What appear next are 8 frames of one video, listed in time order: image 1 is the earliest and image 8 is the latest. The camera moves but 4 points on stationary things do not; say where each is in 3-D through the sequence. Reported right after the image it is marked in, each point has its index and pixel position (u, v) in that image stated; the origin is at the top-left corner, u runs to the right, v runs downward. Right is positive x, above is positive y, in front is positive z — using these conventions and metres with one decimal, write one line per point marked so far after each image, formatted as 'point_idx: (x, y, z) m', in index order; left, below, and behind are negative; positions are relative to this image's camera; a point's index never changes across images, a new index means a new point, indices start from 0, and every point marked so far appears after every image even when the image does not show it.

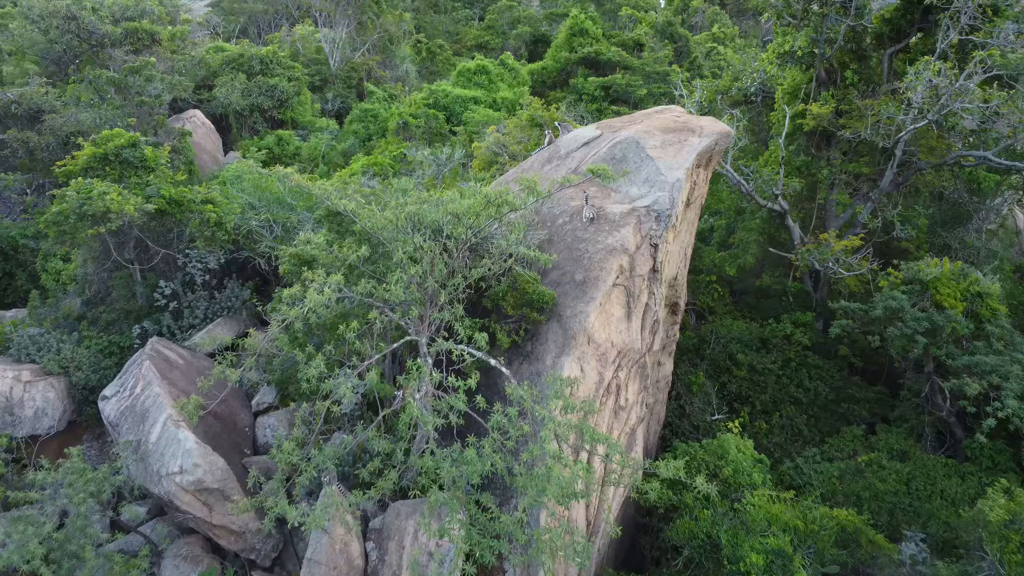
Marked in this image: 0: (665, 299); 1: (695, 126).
0: (+1.7, -0.1, +8.9) m
1: (+2.1, +1.9, +9.4) m
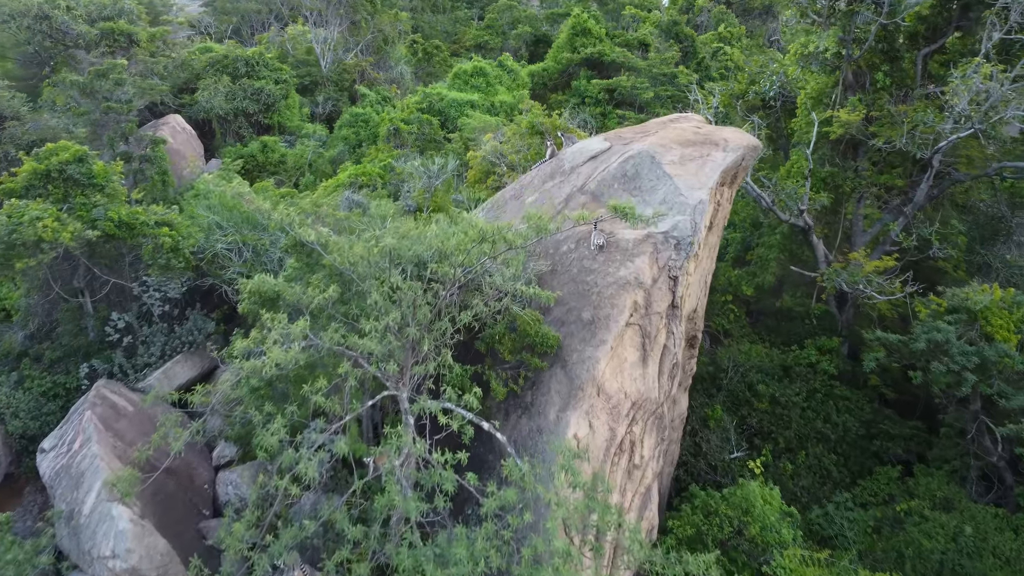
0: (+1.7, -0.5, +7.8) m
1: (+2.1, +1.5, +8.2) m
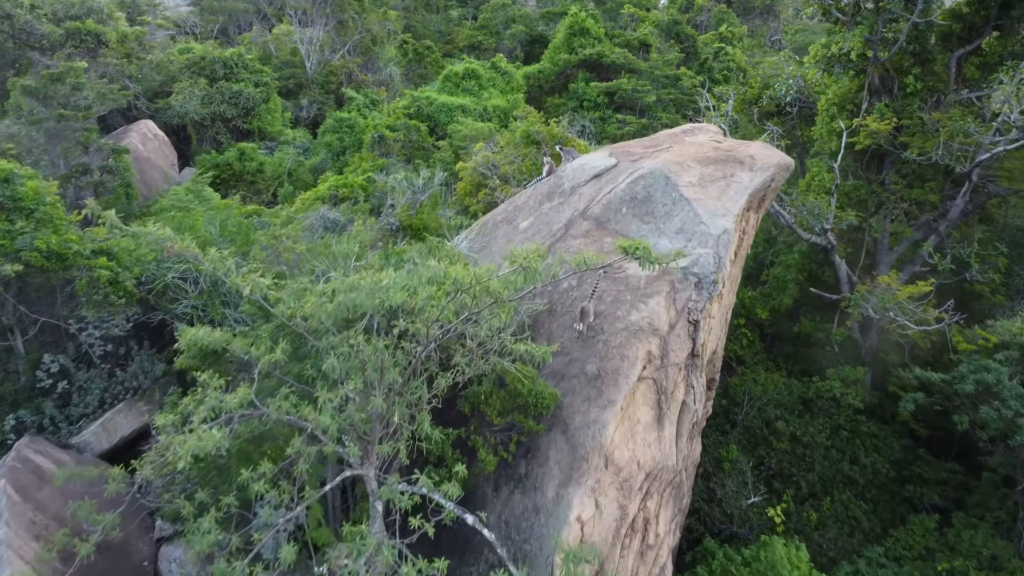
0: (+1.6, -0.9, +6.6) m
1: (+2.0, +1.2, +7.1) m
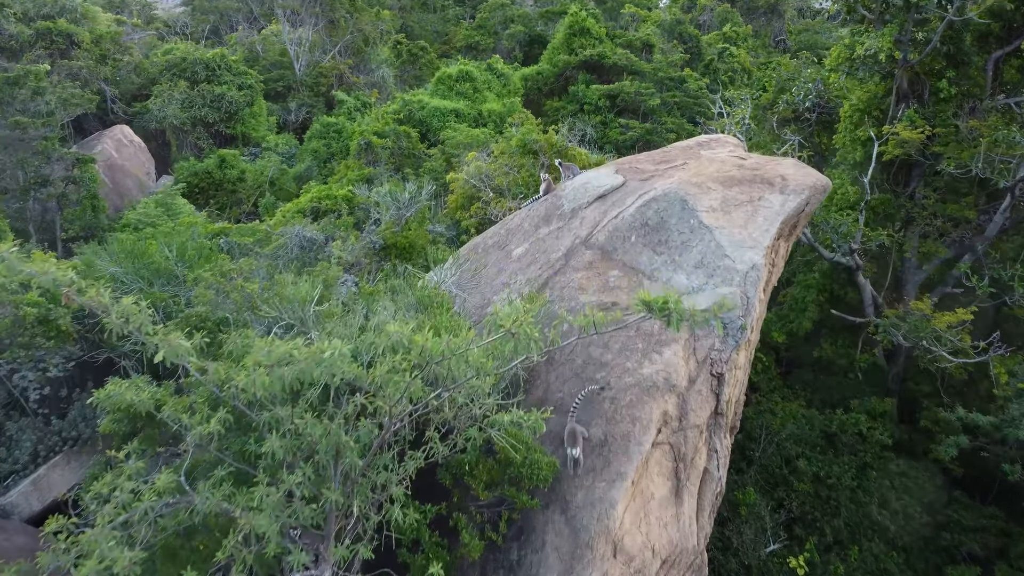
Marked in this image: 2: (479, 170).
0: (+1.5, -1.2, +5.7) m
1: (+2.0, +0.9, +6.1) m
2: (-0.5, +1.7, +11.5) m
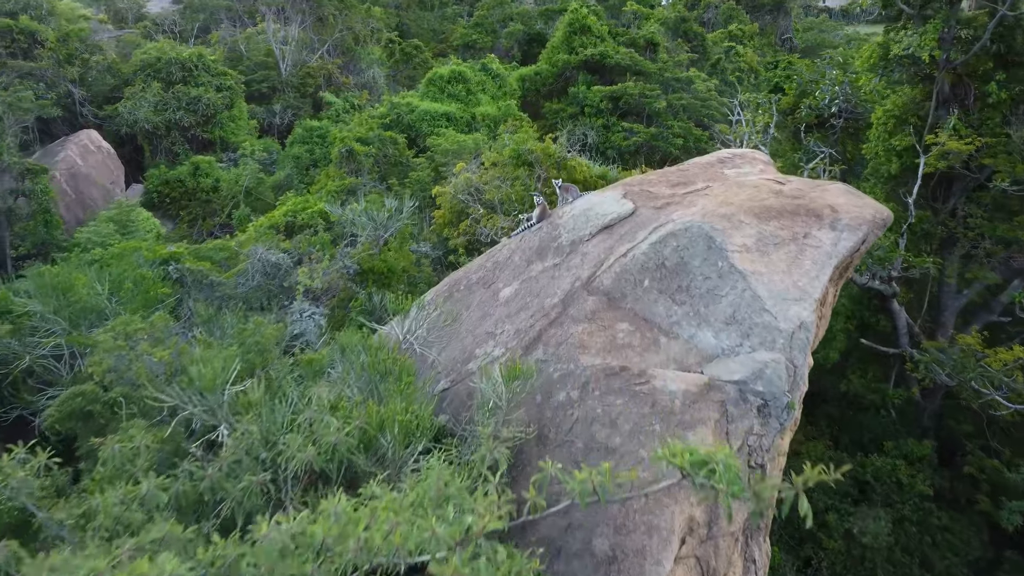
0: (+1.4, -1.5, +4.5) m
1: (+1.9, +0.5, +5.0) m
2: (-0.6, +1.4, +10.3) m
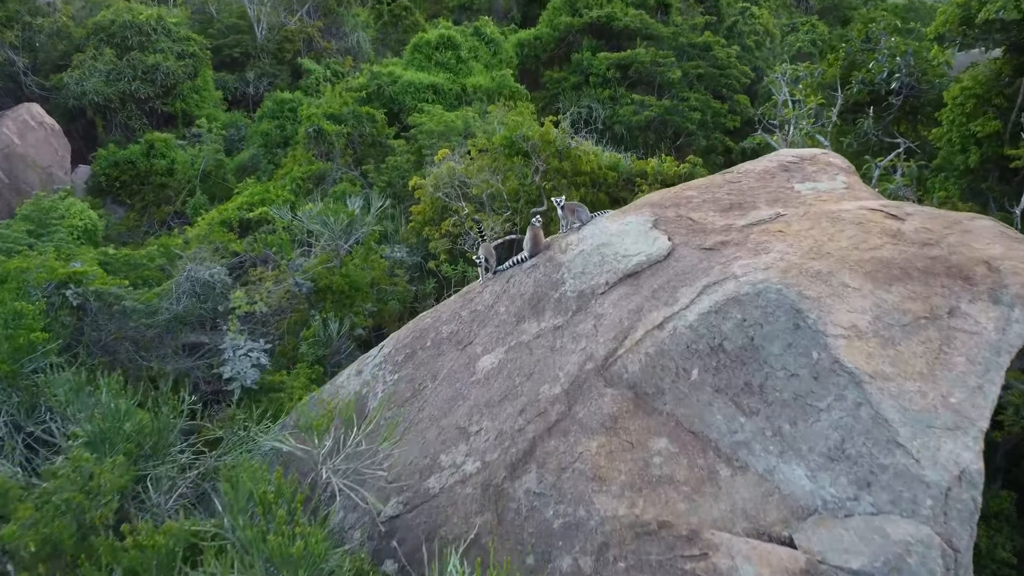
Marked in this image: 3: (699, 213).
0: (+1.4, -1.9, +2.9) m
1: (+1.8, +0.2, +3.3) m
2: (-0.6, +1.2, +8.6) m
3: (+0.9, +0.4, +4.0) m
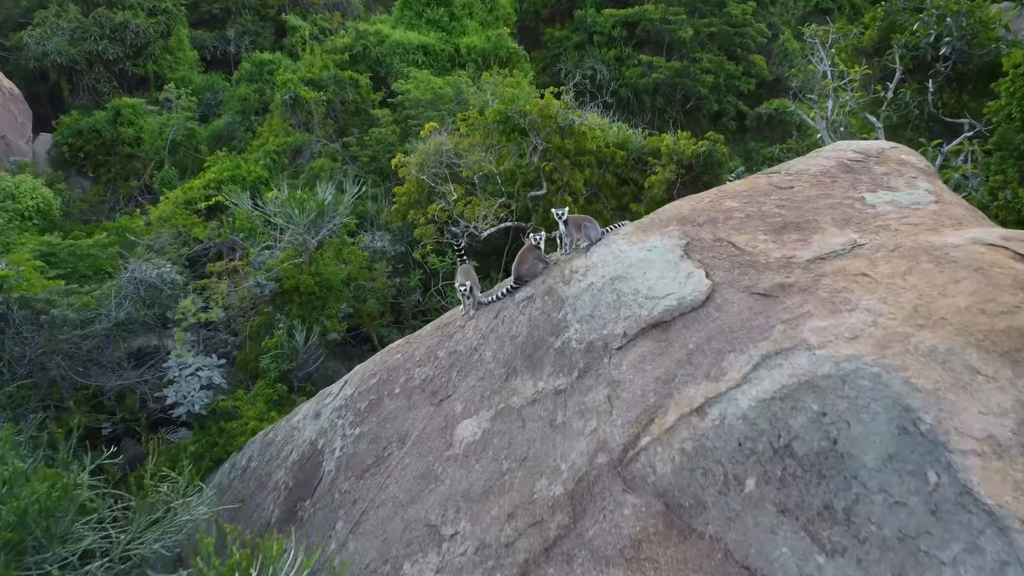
0: (+1.3, -2.1, +2.1) m
1: (+1.7, 0.0, +2.3) m
2: (-0.7, +1.3, +7.6) m
3: (+0.9, +0.2, +3.1) m
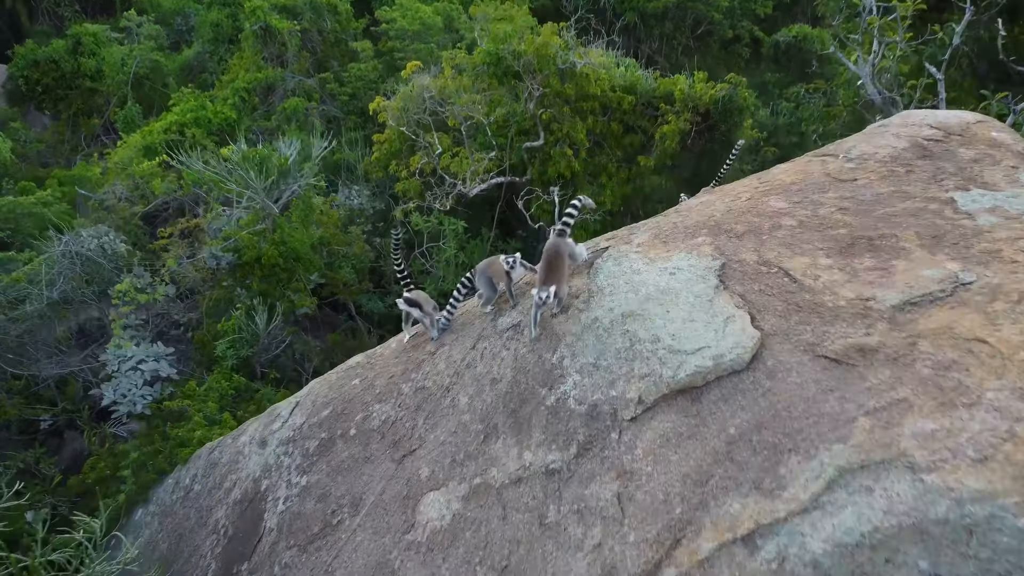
0: (+1.2, -2.3, +1.5) m
1: (+1.7, -0.2, +1.6) m
2: (-0.7, +1.6, +6.7) m
3: (+0.8, +0.1, +2.3) m
